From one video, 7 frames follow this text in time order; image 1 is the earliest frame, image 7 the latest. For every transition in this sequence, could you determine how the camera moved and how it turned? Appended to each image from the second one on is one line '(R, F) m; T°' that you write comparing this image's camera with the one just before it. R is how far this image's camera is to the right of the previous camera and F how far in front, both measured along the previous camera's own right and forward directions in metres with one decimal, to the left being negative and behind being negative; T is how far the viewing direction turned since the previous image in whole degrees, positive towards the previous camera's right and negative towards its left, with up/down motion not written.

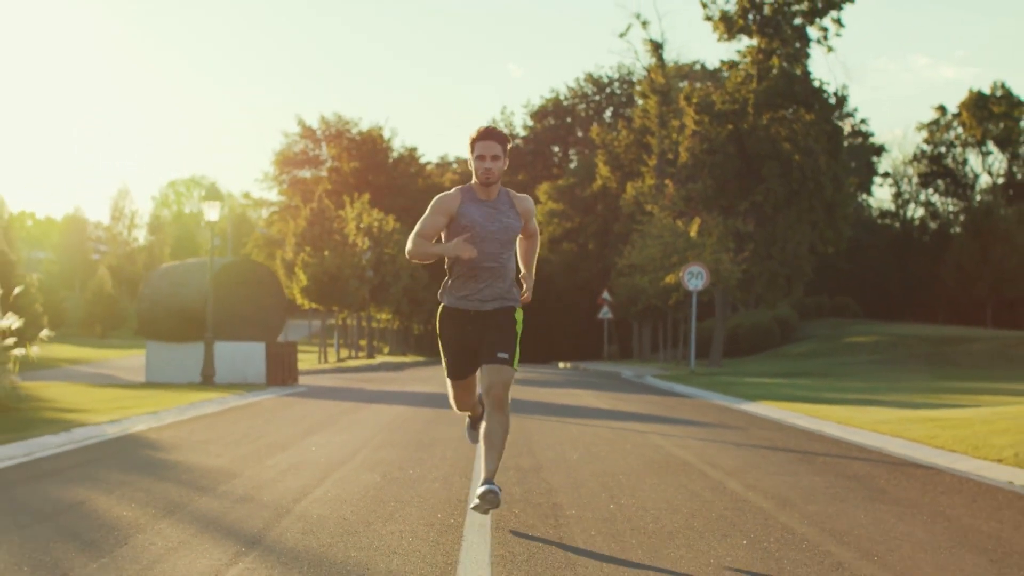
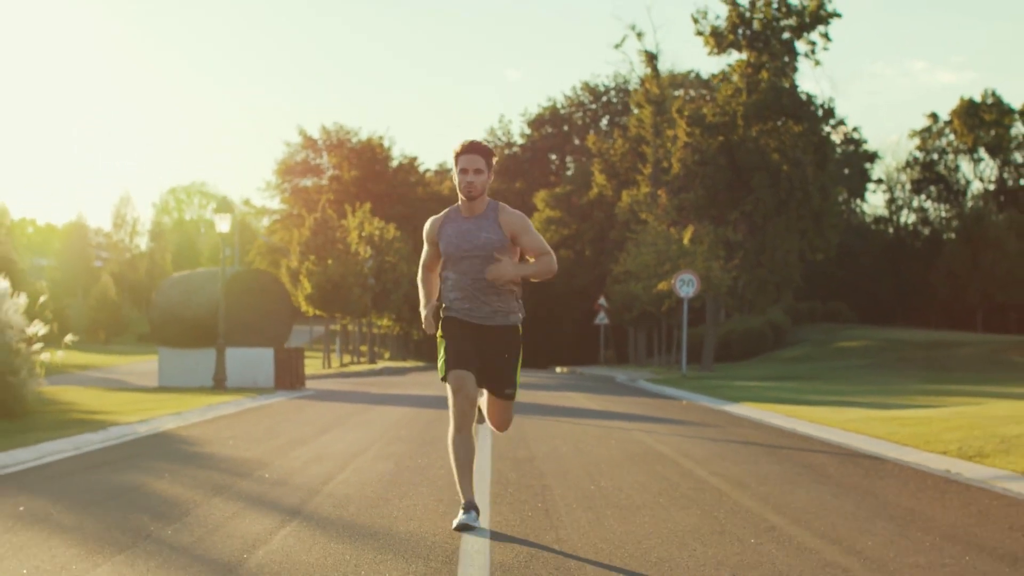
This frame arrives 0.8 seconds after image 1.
(0.0, -1.2) m; 0°
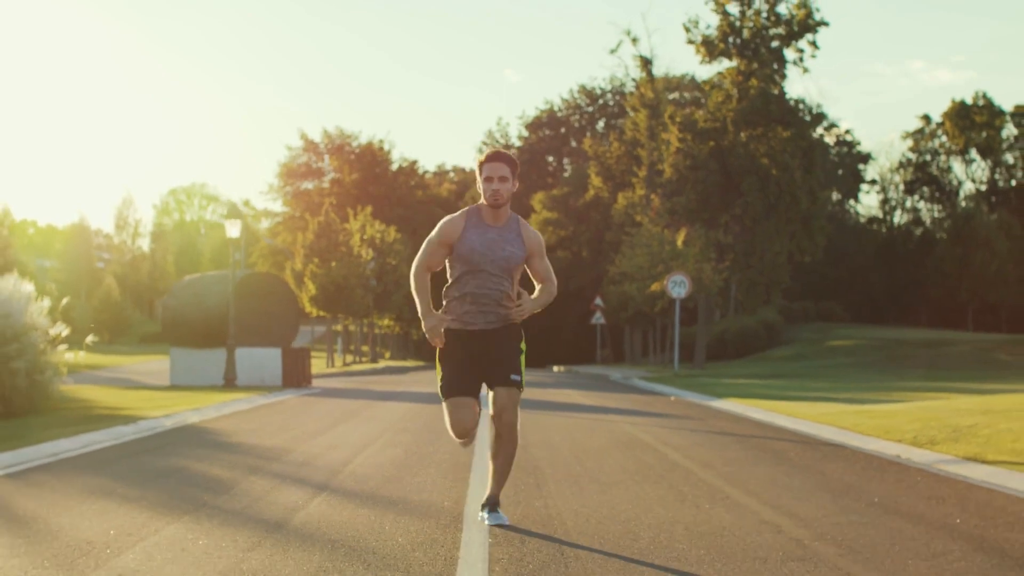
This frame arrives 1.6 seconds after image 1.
(0.0, -1.2) m; 0°
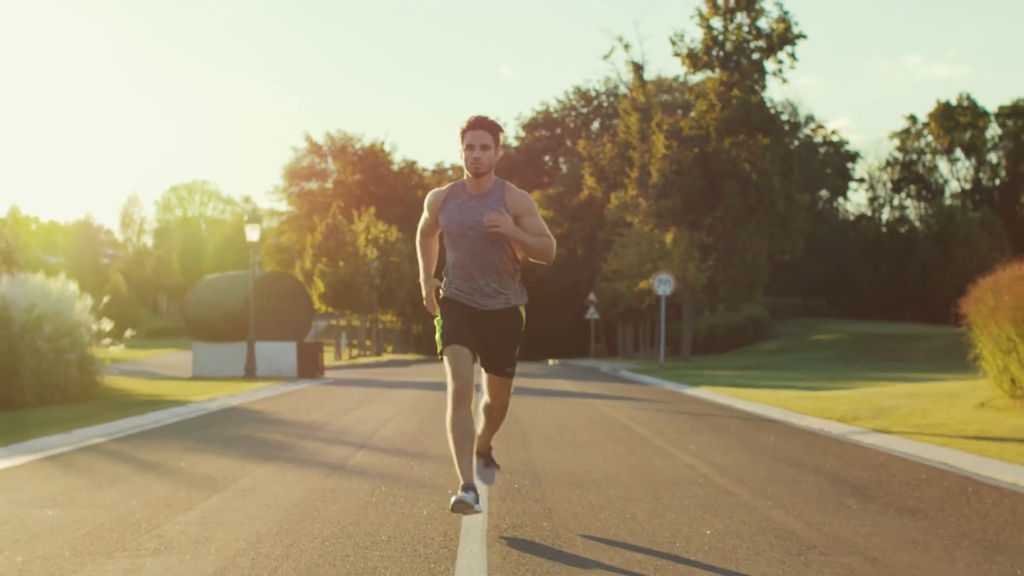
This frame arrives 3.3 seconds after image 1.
(0.0, -2.5) m; 0°
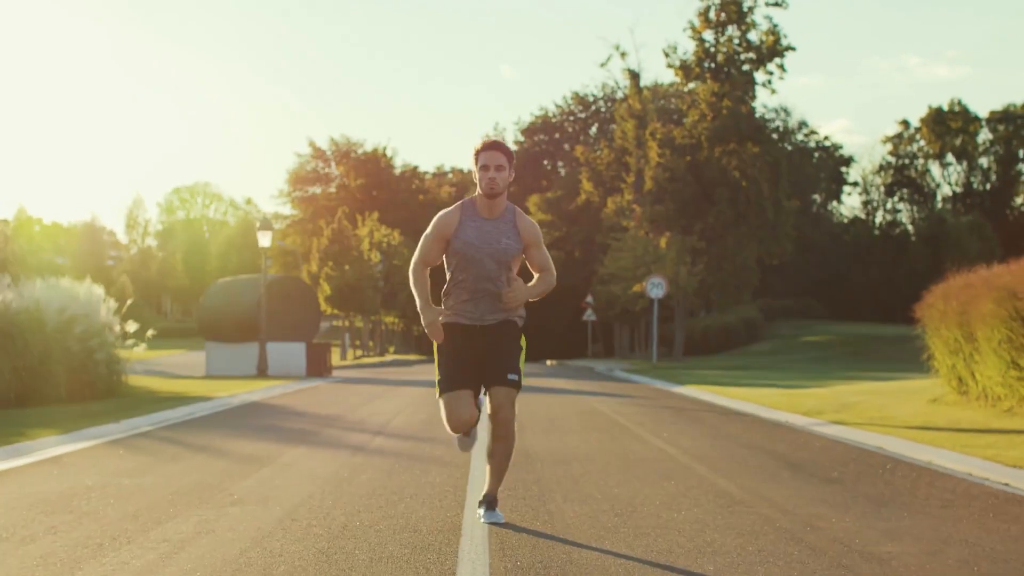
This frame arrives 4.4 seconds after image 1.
(0.0, -1.6) m; 0°
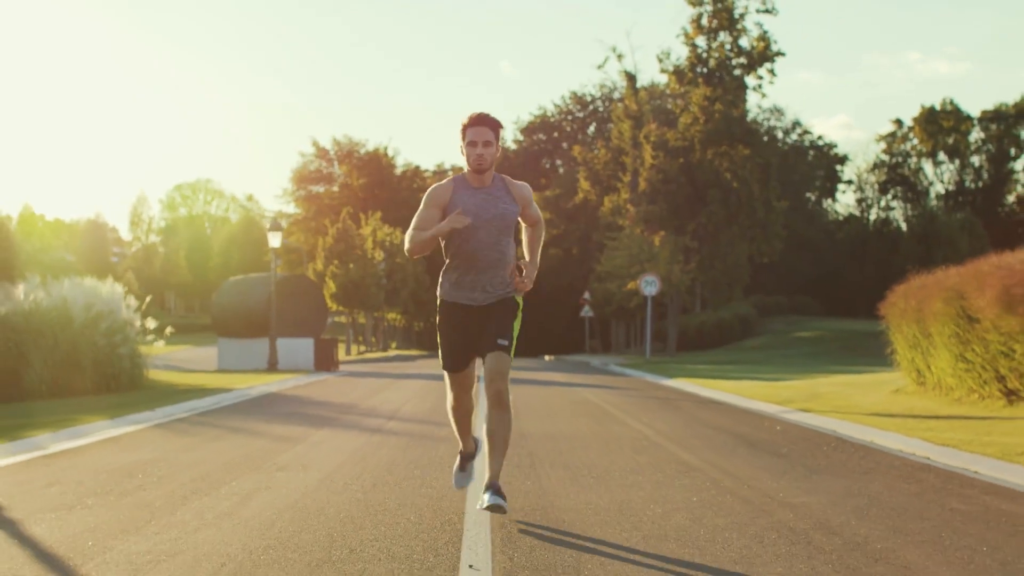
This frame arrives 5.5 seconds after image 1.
(0.0, -1.5) m; 0°
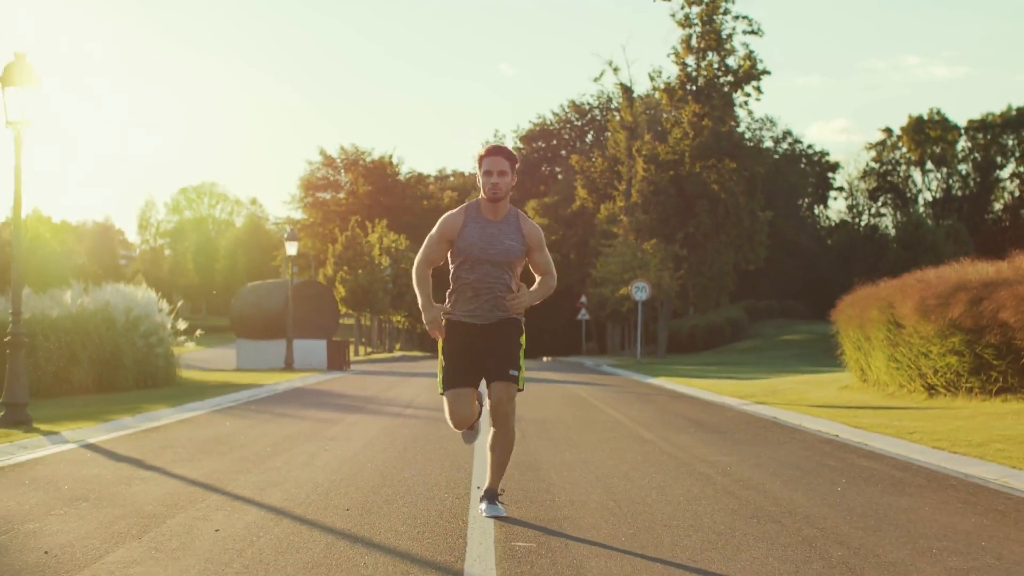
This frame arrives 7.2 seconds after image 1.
(0.0, -2.6) m; 0°
